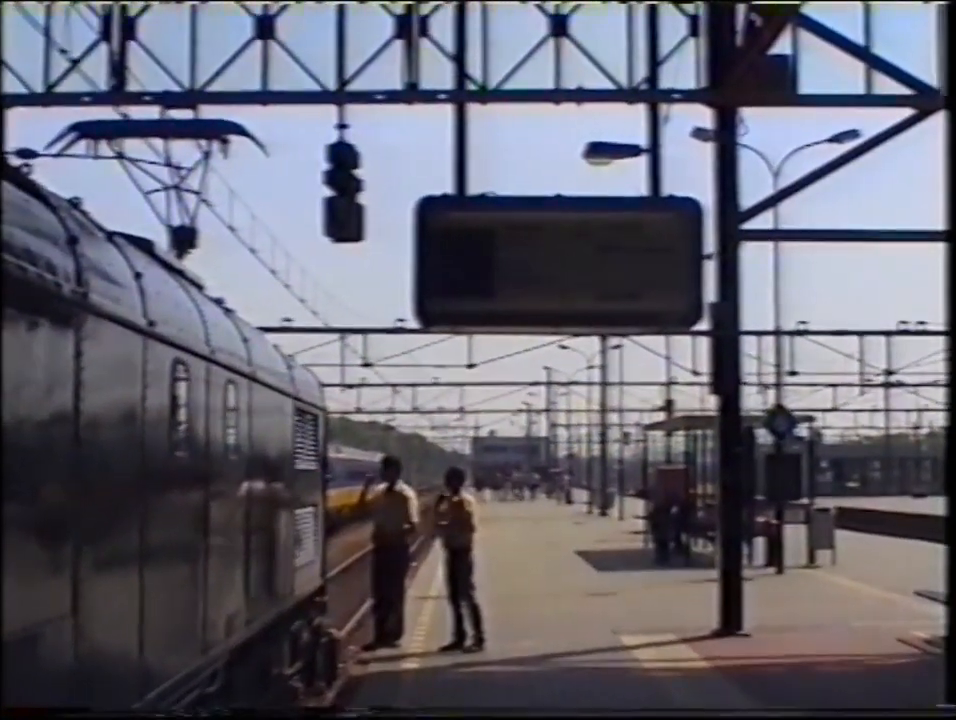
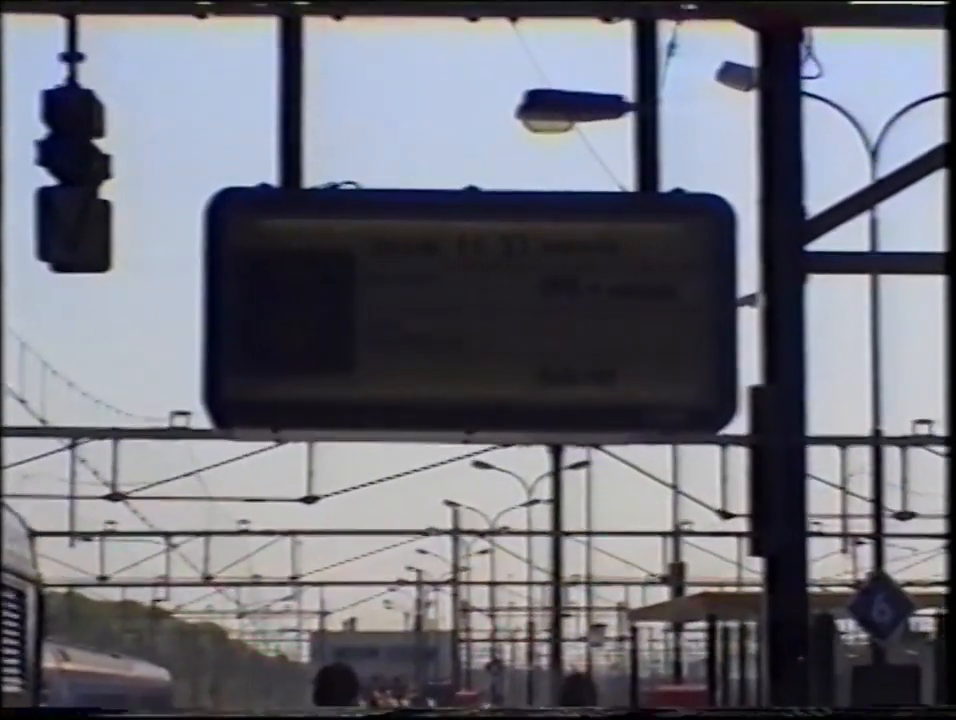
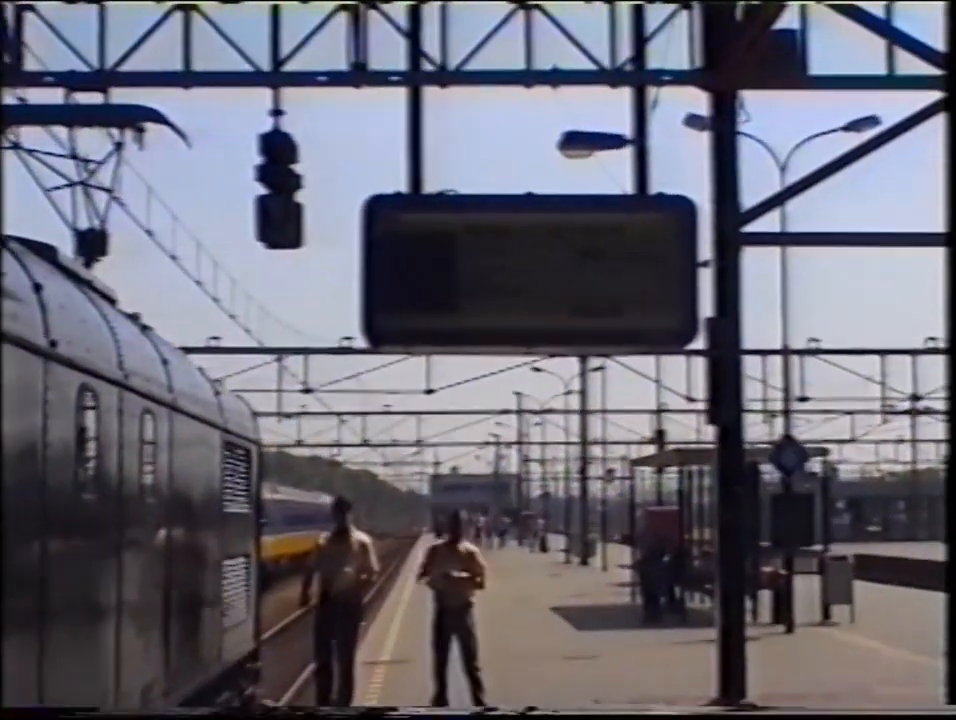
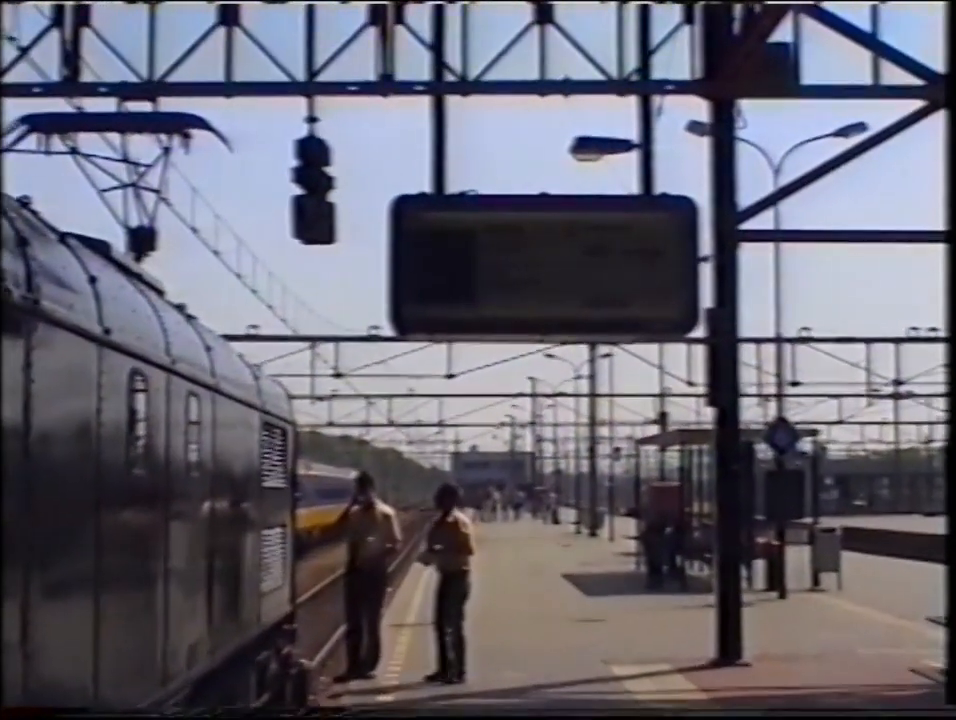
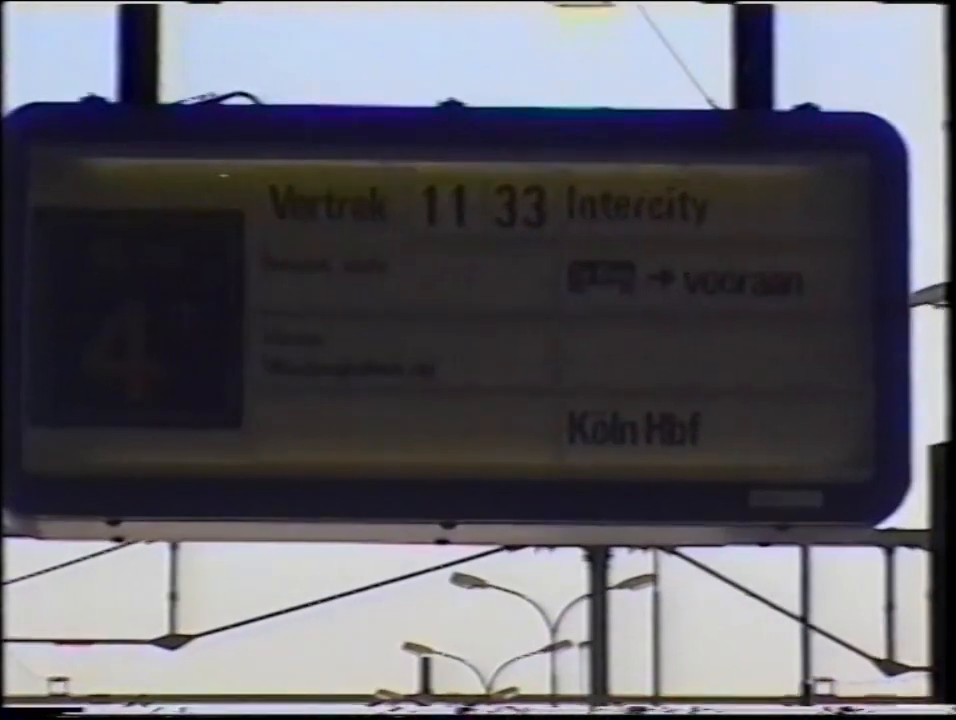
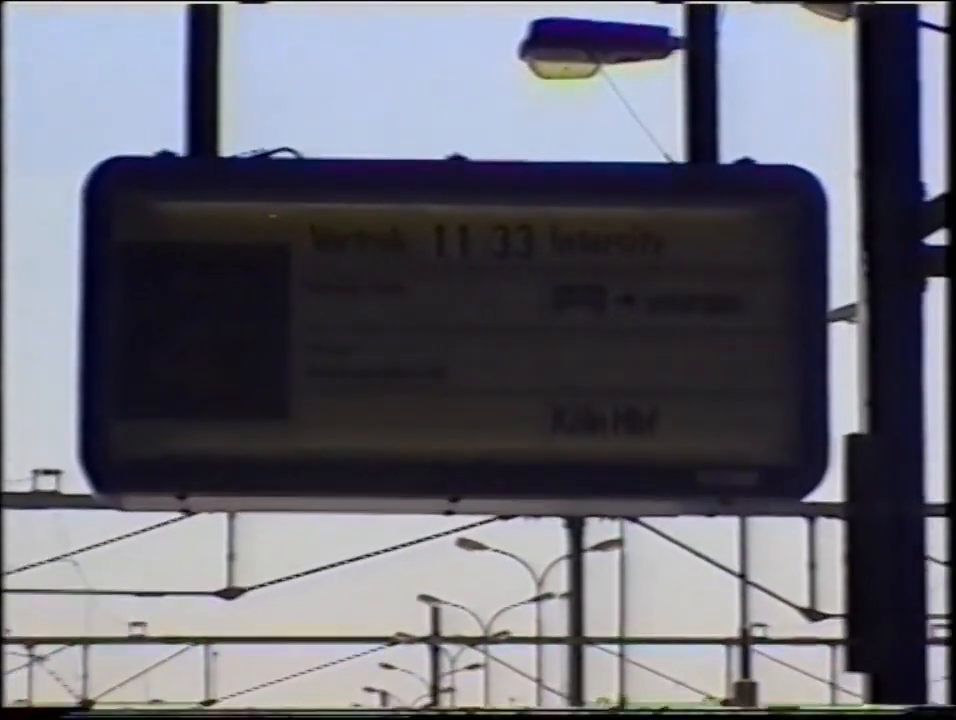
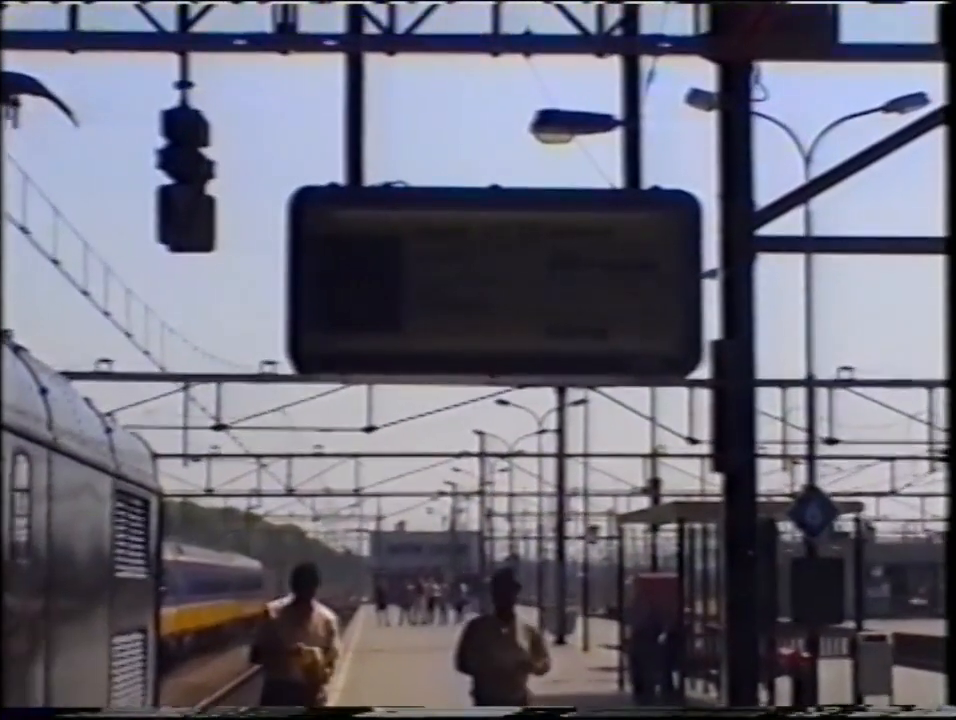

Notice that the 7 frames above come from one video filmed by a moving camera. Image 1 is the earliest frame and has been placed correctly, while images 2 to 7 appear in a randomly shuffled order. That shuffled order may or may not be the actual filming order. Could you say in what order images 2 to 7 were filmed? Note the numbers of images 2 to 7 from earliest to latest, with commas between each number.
4, 3, 7, 2, 6, 5
